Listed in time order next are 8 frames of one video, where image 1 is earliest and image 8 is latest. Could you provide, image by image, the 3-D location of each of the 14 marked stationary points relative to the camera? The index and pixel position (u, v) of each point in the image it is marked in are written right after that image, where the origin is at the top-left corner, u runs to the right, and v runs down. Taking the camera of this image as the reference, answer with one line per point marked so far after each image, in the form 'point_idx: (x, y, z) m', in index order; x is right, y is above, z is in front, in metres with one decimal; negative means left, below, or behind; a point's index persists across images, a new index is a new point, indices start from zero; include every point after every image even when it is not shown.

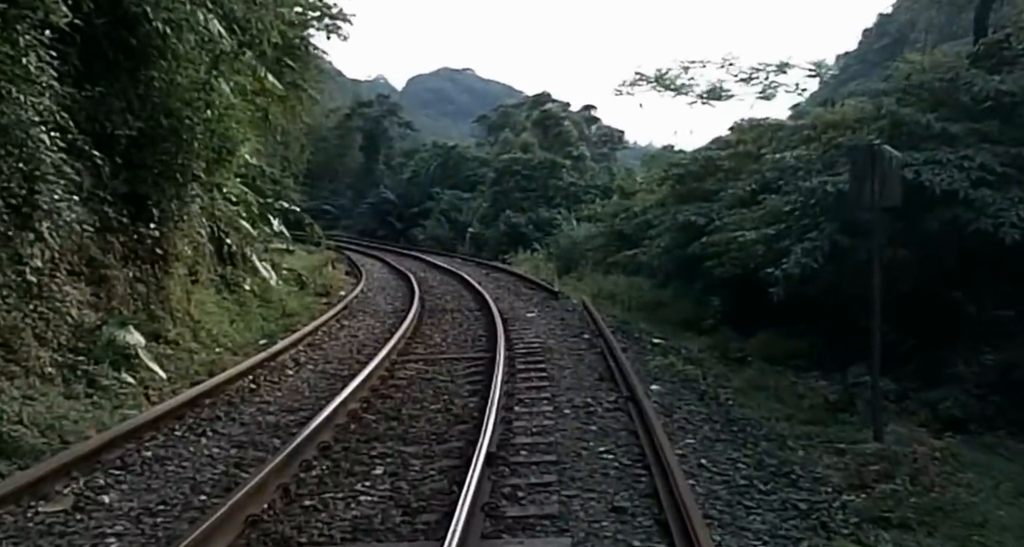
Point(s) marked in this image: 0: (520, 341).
0: (+0.1, -0.9, +12.4) m
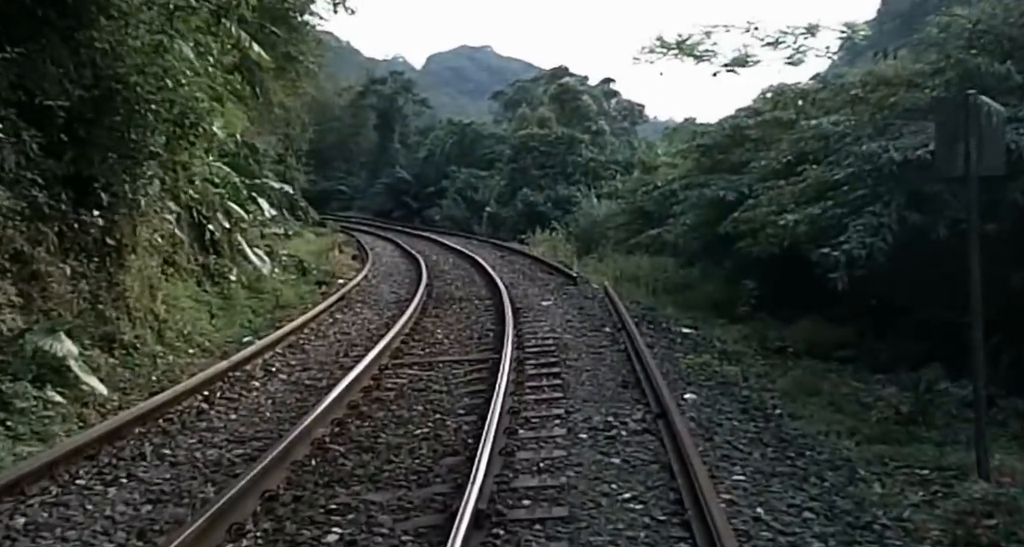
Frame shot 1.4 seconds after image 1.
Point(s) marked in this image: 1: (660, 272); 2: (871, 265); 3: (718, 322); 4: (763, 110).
0: (+0.2, -0.7, +10.9) m
1: (+2.7, 0.0, +18.2) m
2: (+3.6, +0.1, +9.8) m
3: (+2.9, -0.7, +13.5) m
4: (+4.4, +2.8, +17.1) m
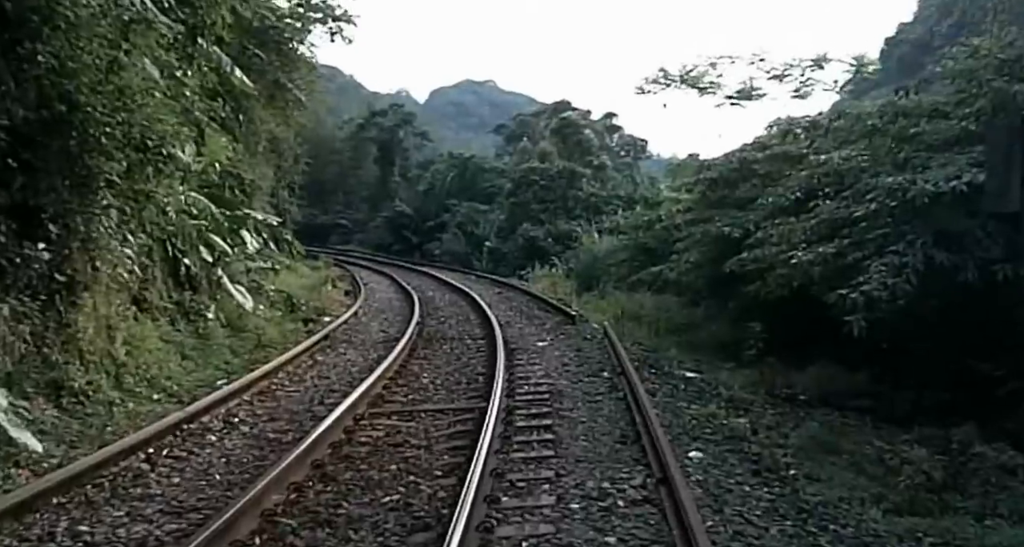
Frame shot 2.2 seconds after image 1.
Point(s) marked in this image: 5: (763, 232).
0: (+0.1, -1.1, +10.1) m
1: (+2.7, -0.7, +17.4) m
2: (+3.5, -0.3, +9.0) m
3: (+2.8, -1.2, +12.7) m
4: (+4.3, +2.2, +16.4) m
5: (+3.3, +0.5, +12.5) m
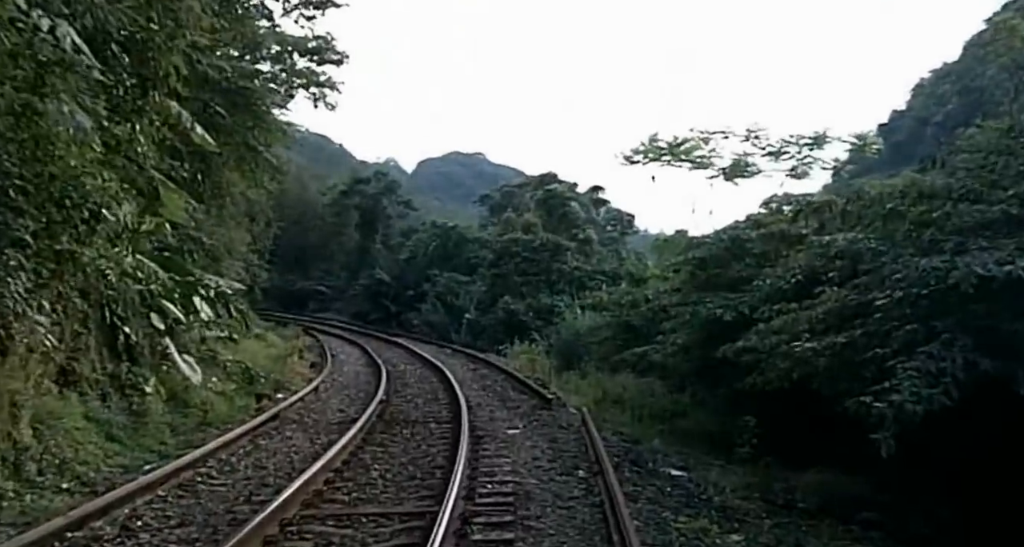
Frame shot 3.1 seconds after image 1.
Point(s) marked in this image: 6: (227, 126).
0: (-0.2, -1.9, +8.9) m
1: (+2.2, -2.0, +16.2) m
2: (+3.2, -1.1, +7.9) m
3: (+2.4, -2.3, +11.5) m
4: (+4.0, +0.8, +15.5) m
5: (+2.9, -0.5, +11.4) m
6: (-5.6, +2.9, +19.1) m
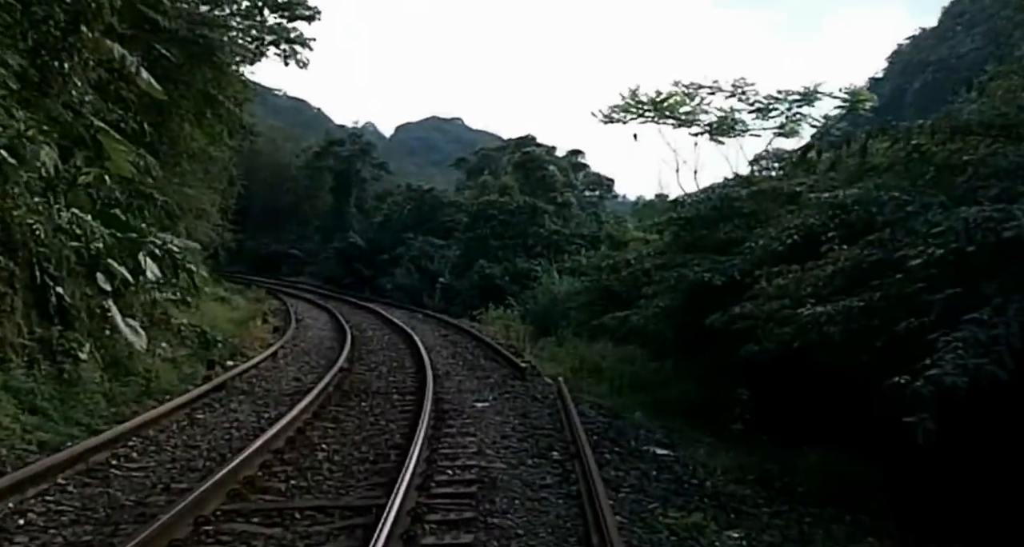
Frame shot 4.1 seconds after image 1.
0: (-0.5, -1.5, +7.8) m
1: (+1.8, -1.4, +15.2) m
2: (+2.9, -0.8, +6.9) m
3: (+2.1, -1.8, +10.5) m
4: (+3.6, +1.4, +14.4) m
5: (+2.6, -0.1, +10.4) m
6: (-6.0, +3.6, +17.7) m
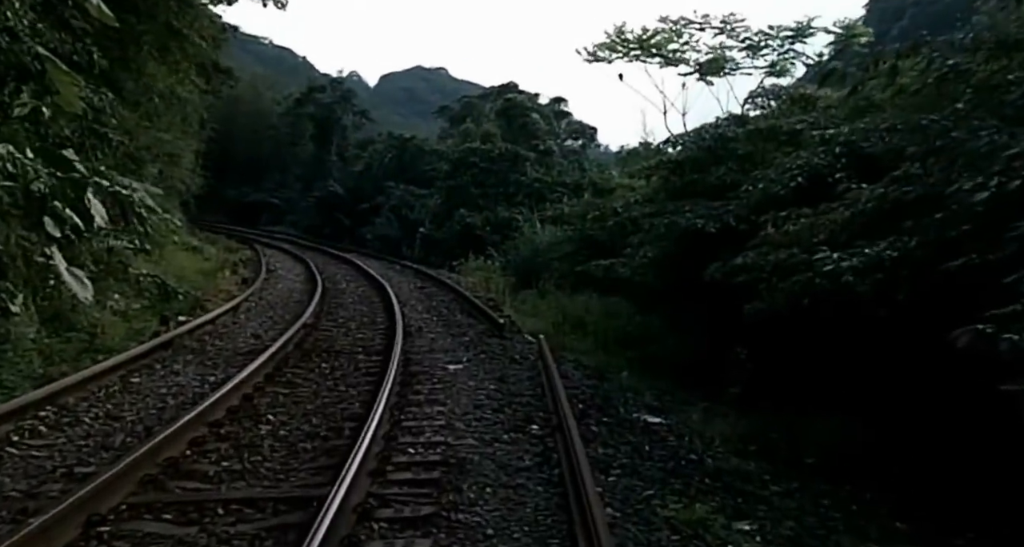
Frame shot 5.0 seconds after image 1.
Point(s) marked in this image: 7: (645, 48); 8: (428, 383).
0: (-0.7, -1.2, +6.8) m
1: (+1.5, -0.7, +14.2) m
2: (+2.8, -0.5, +5.8) m
3: (+1.8, -1.4, +9.5) m
4: (+3.3, +2.0, +13.3) m
5: (+2.4, +0.4, +9.3) m
6: (-6.3, +4.5, +16.3) m
7: (+2.7, +4.2, +18.3) m
8: (-0.8, -1.0, +9.0) m
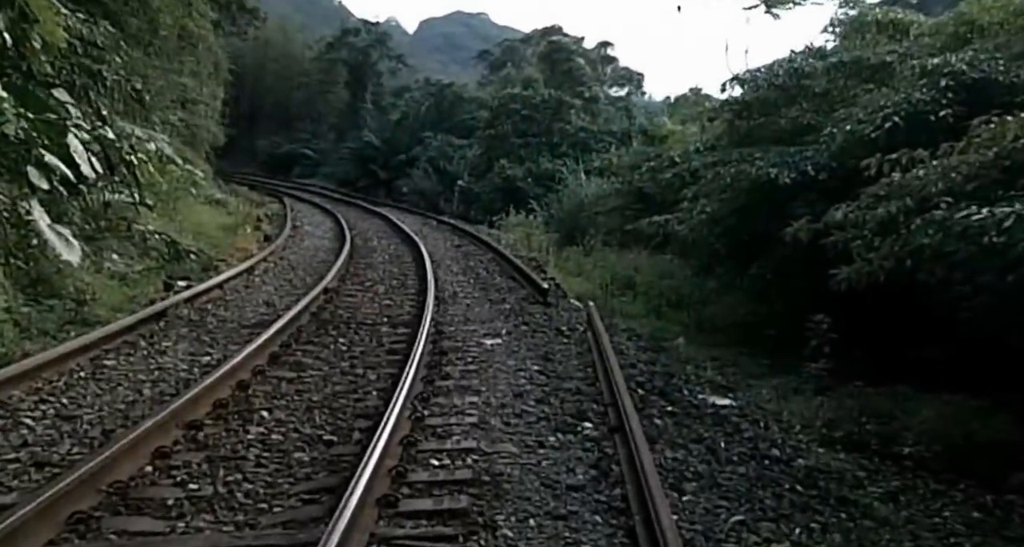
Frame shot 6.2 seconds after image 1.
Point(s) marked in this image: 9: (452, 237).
0: (-0.4, -1.0, +5.4) m
1: (+2.1, -0.2, +12.7) m
2: (+3.0, -0.4, +4.3) m
3: (+2.2, -1.0, +8.0) m
4: (+3.9, +2.5, +11.5) m
5: (+2.8, +0.7, +7.7) m
6: (-5.7, +5.2, +14.9) m
7: (+3.4, +5.0, +16.5) m
8: (-0.4, -0.7, +7.6) m
9: (-1.2, +0.7, +19.4) m
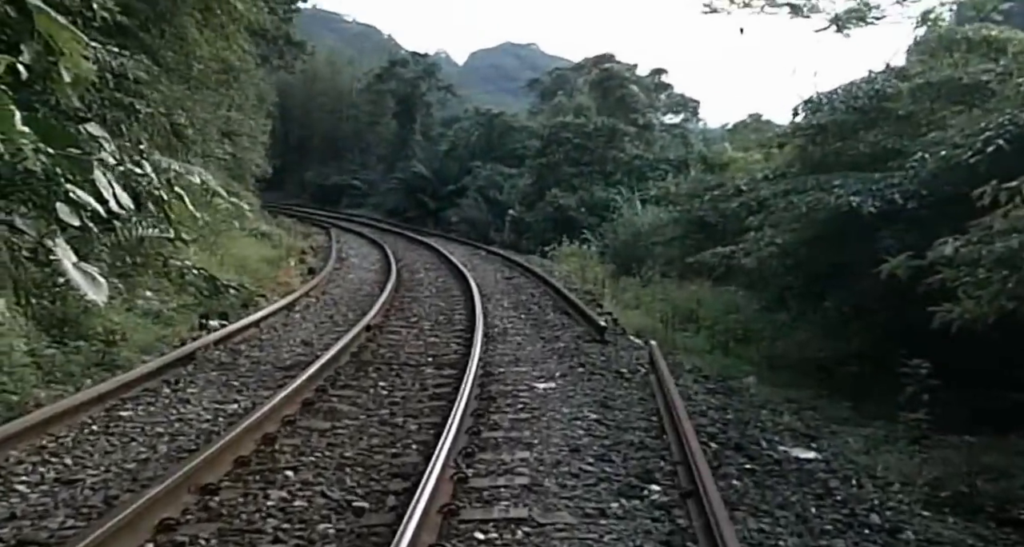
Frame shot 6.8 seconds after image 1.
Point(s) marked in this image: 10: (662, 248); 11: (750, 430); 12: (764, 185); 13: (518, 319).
0: (-0.1, -1.2, +4.7) m
1: (+2.7, -0.6, +11.8) m
2: (+3.2, -0.5, +3.4) m
3: (+2.6, -1.3, +7.1) m
4: (+4.4, +2.2, +10.7) m
5: (+3.2, +0.4, +6.9) m
6: (-4.9, +4.7, +14.6) m
7: (+4.2, +4.5, +15.7) m
8: (0.0, -1.0, +6.9) m
9: (-0.2, +0.1, +18.7) m
10: (+2.6, +0.4, +16.6) m
11: (+1.8, -1.2, +7.3) m
12: (+3.3, +1.1, +12.8) m
13: (+0.1, -0.6, +11.7) m
